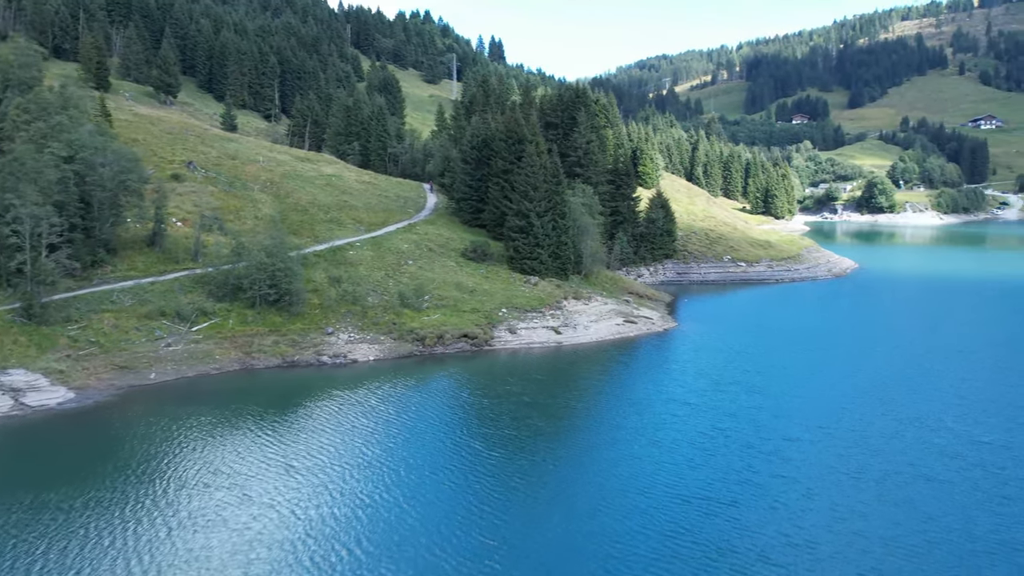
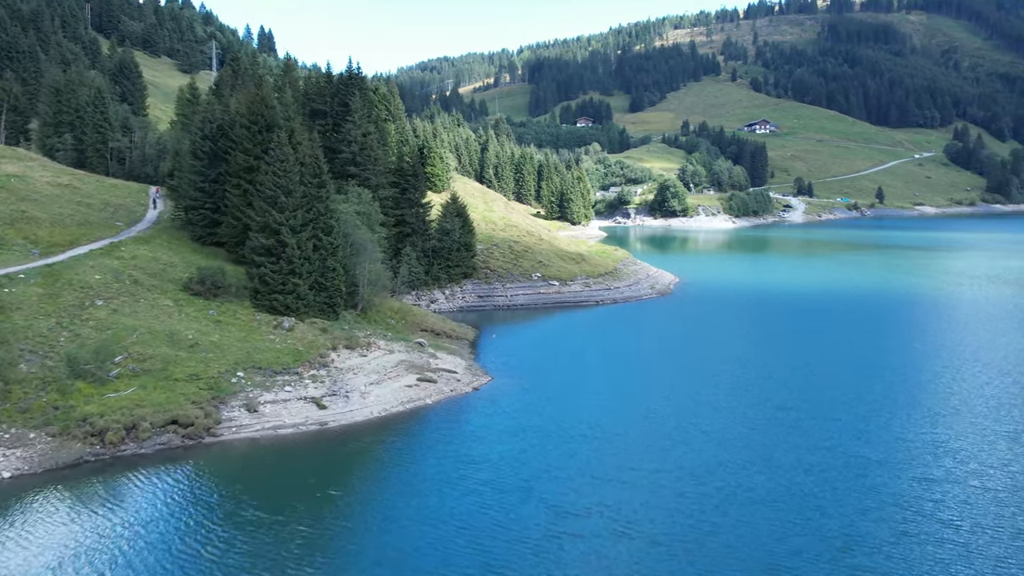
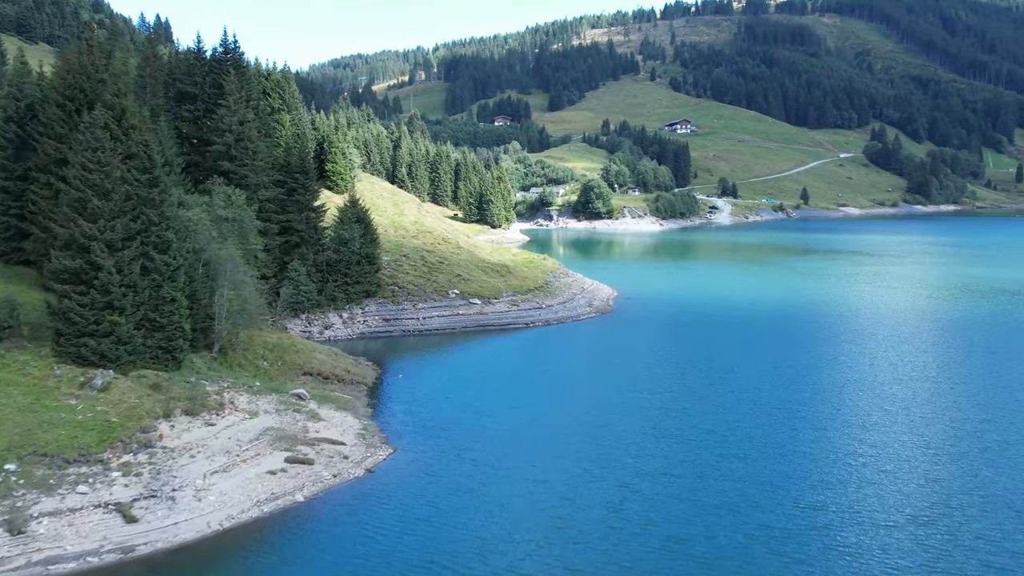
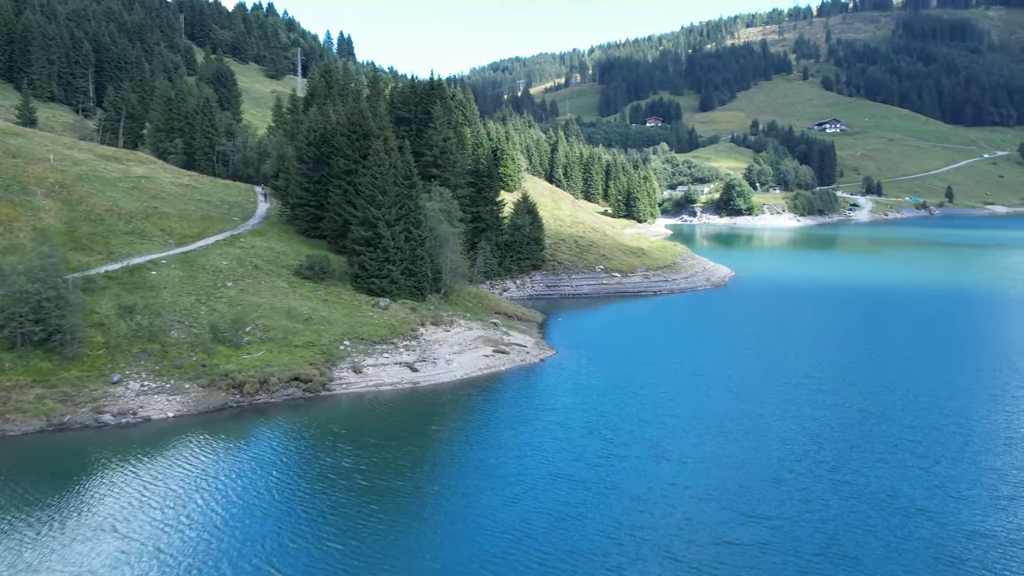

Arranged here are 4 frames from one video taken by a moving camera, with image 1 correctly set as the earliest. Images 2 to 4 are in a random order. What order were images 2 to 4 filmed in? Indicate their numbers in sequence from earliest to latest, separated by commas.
4, 2, 3
